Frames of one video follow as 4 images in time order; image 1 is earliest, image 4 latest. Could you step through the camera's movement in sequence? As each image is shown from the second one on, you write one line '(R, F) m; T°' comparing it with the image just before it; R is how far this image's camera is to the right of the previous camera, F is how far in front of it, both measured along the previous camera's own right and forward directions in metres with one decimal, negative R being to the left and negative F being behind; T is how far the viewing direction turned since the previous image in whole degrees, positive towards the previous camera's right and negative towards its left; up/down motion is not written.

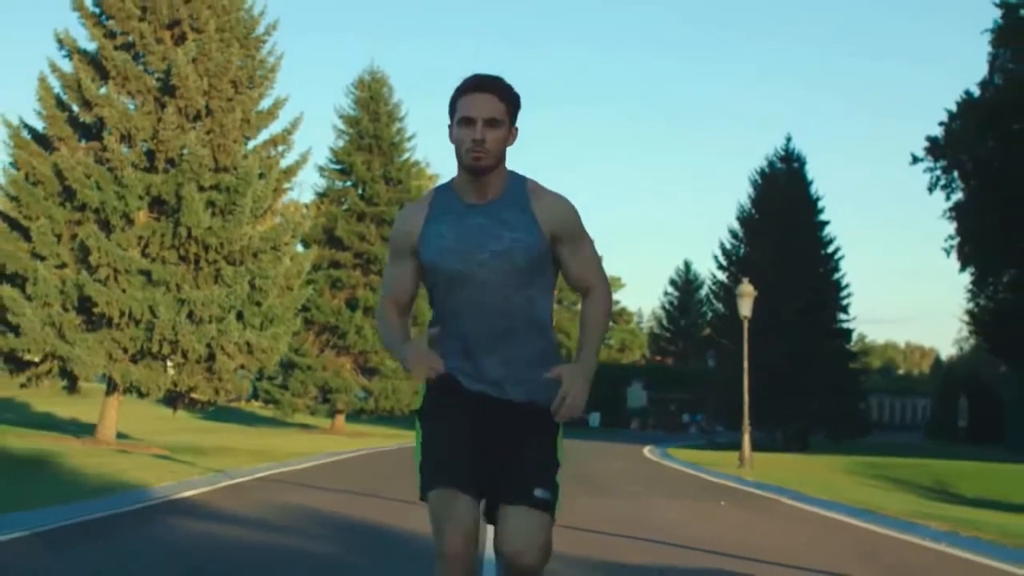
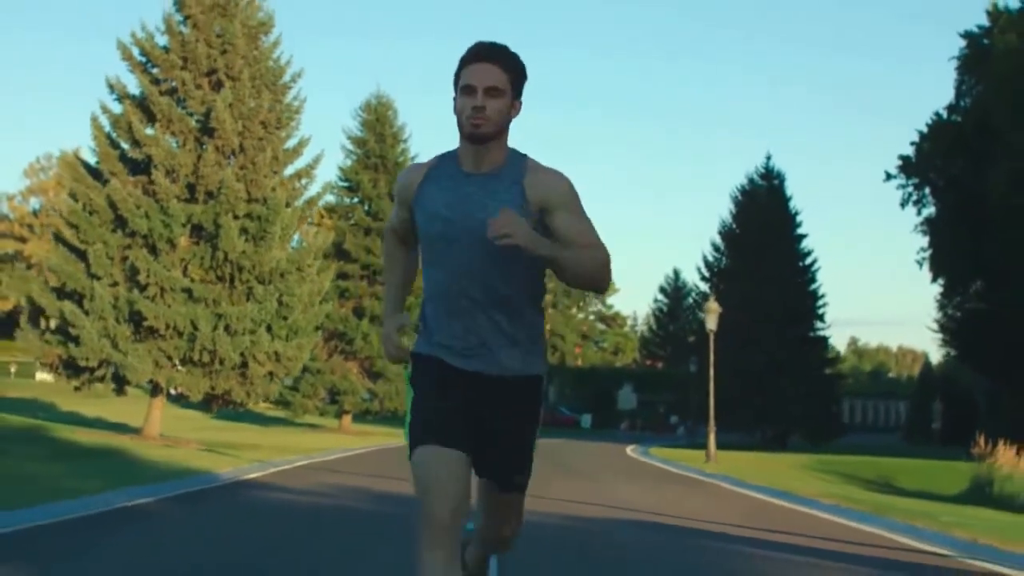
(+0.1, -4.3) m; 0°
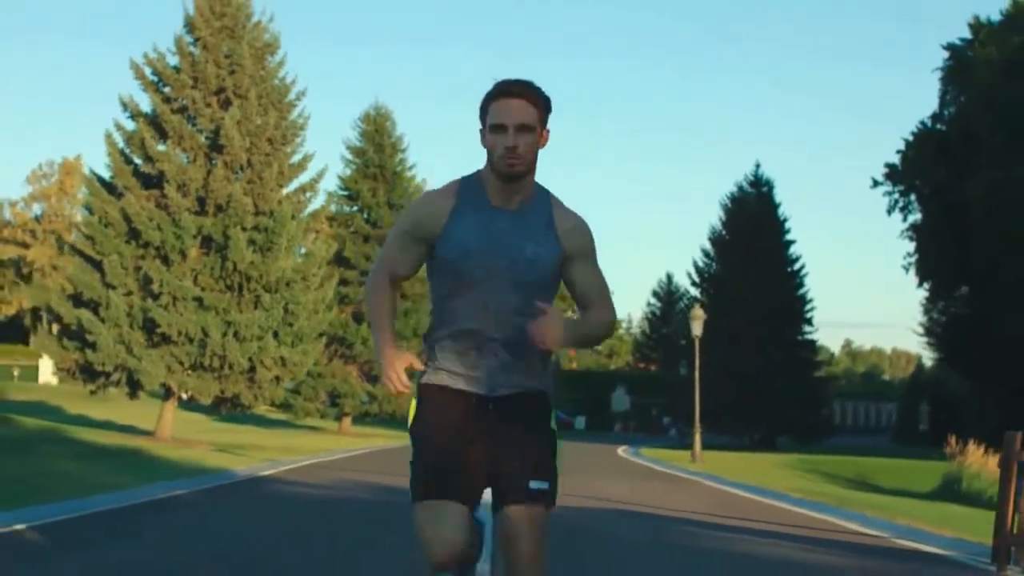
(0.0, -1.8) m; 0°
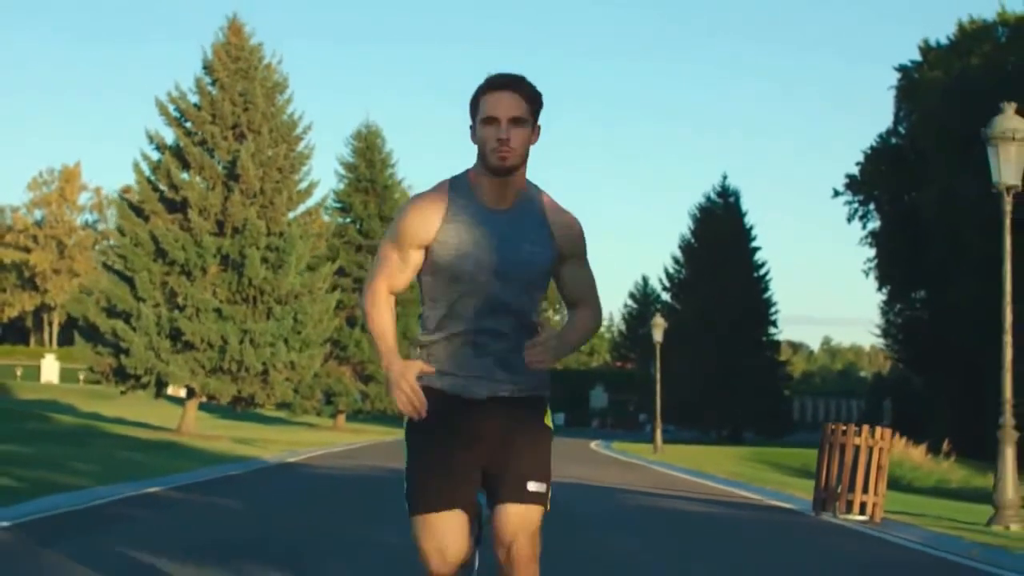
(0.0, -4.8) m; +1°
